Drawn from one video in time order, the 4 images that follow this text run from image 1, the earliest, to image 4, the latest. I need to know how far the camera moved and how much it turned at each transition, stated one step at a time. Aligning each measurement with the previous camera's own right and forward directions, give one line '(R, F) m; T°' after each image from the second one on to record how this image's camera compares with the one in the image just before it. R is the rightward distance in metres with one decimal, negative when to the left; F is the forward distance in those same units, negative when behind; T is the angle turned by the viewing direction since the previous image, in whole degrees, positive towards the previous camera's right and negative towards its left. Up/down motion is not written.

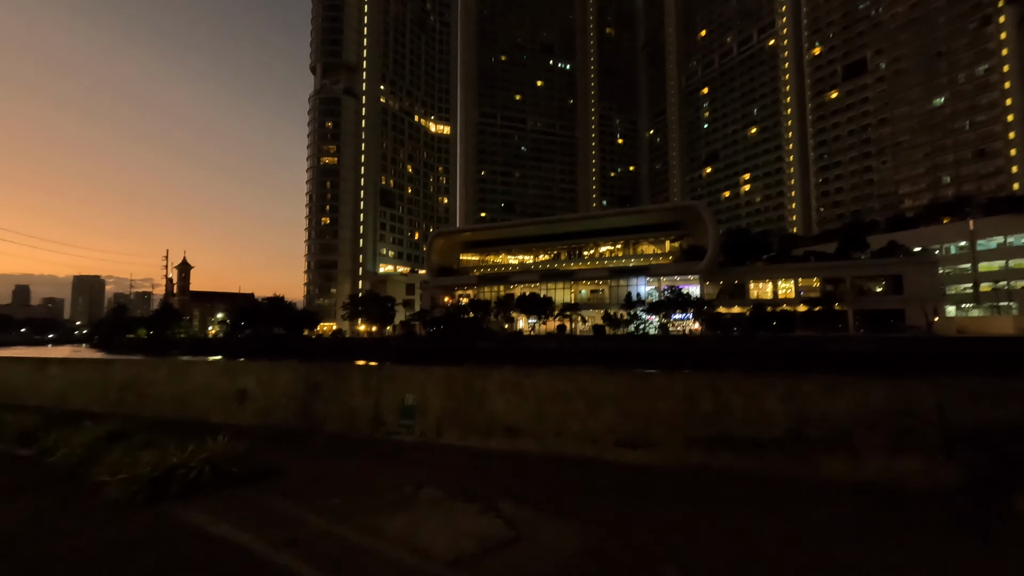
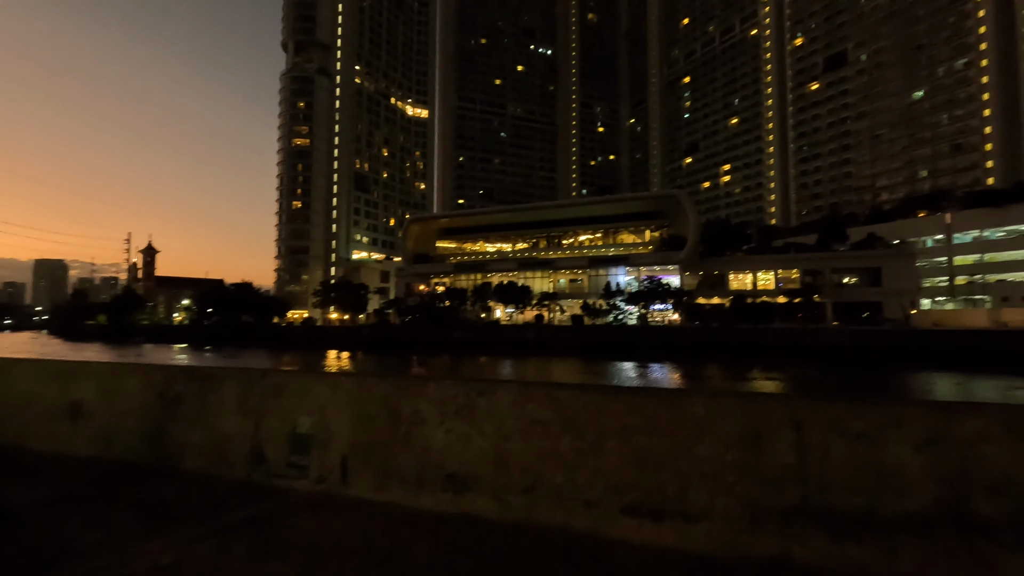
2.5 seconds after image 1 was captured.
(+0.2, +2.2) m; +2°
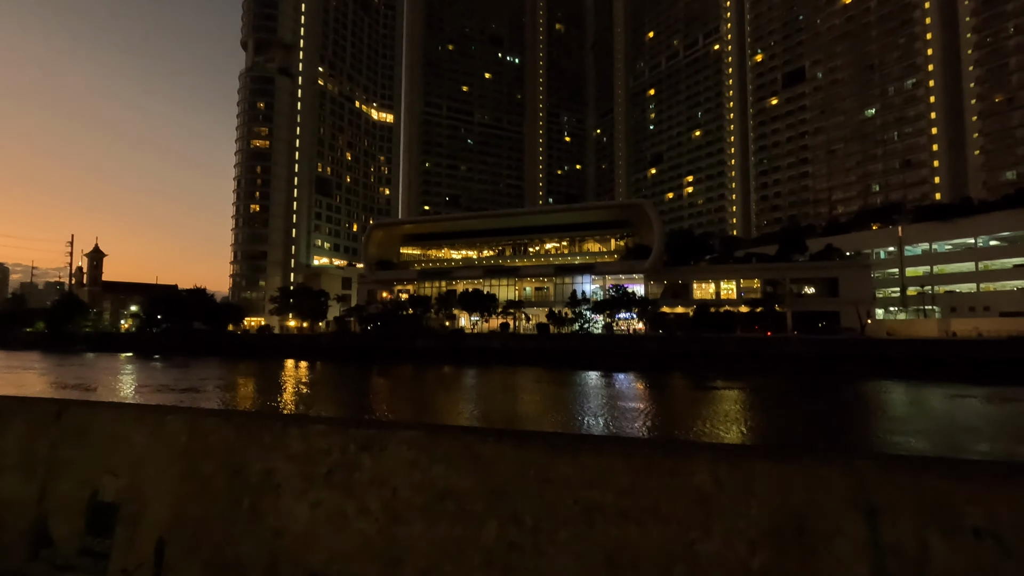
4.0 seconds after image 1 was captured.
(+0.3, +1.2) m; +4°
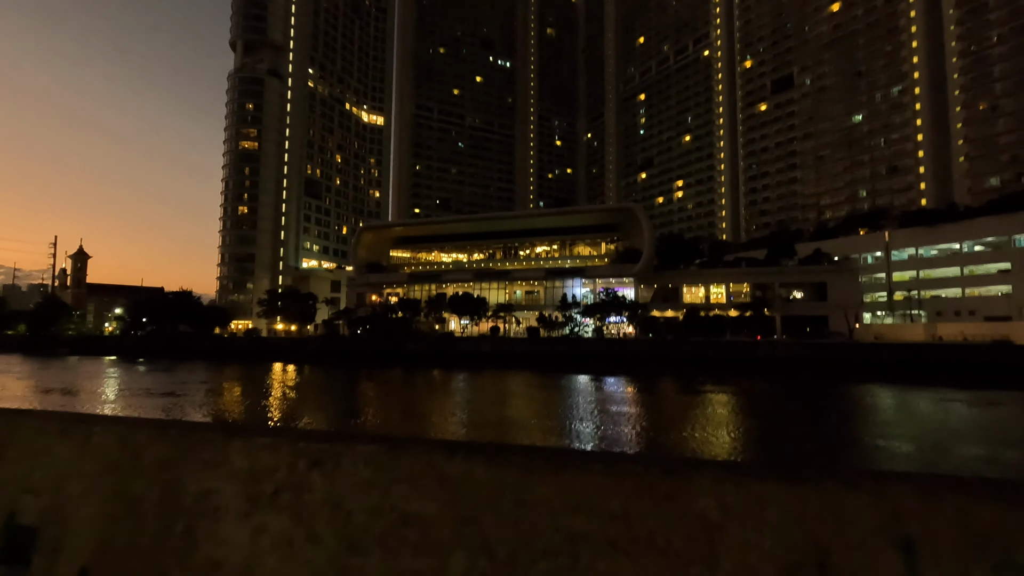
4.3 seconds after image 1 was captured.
(+0.1, +0.3) m; +1°
